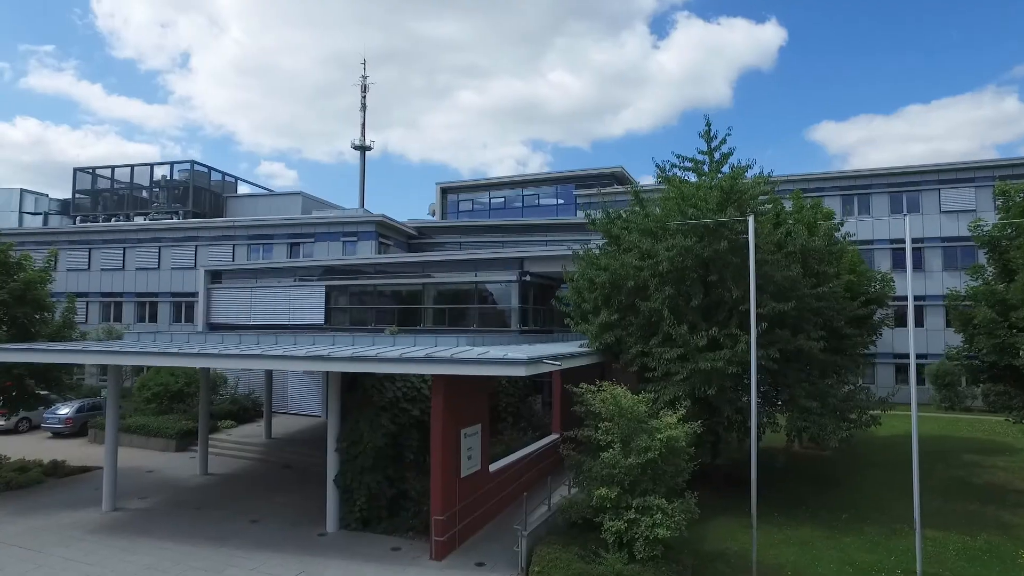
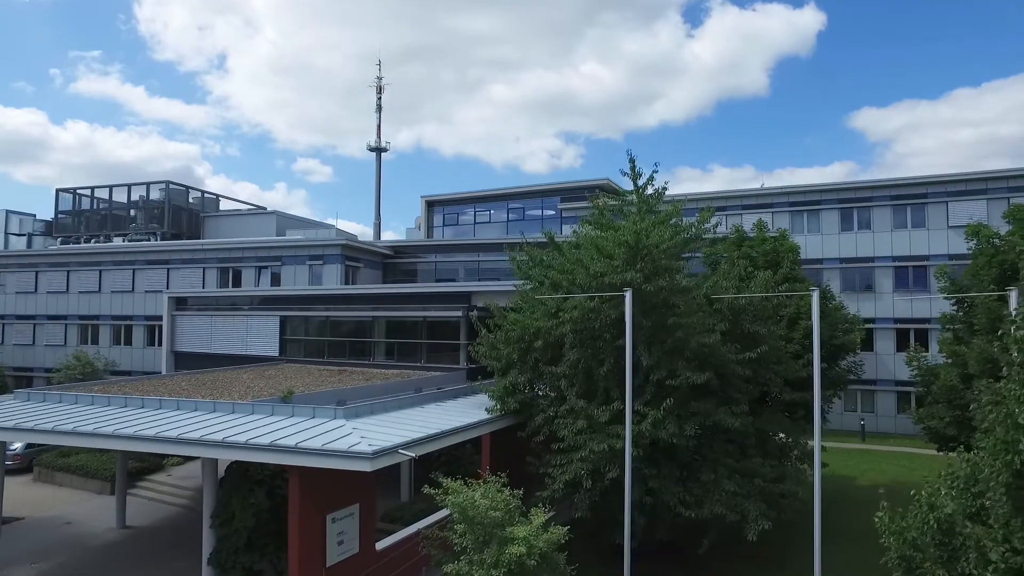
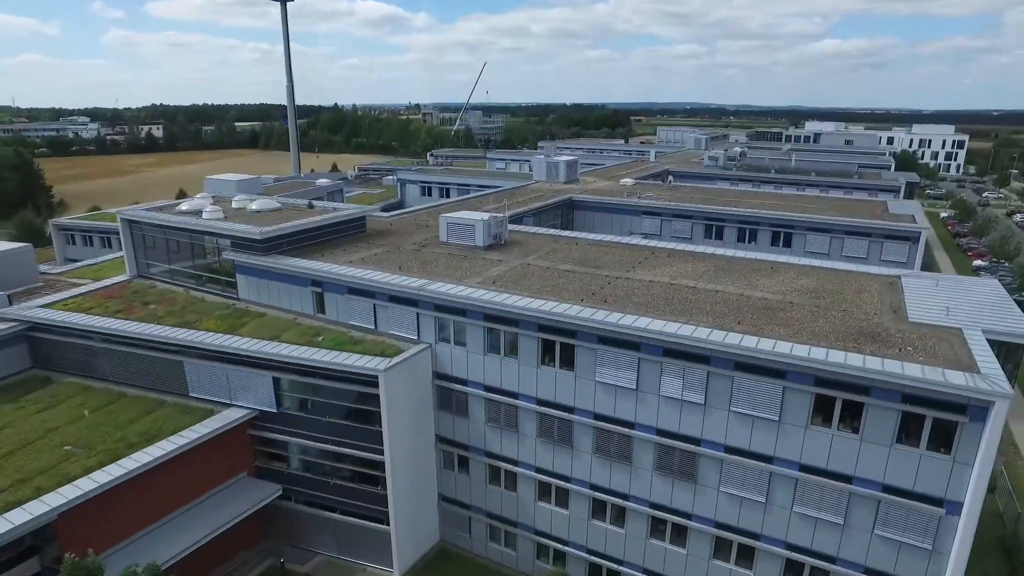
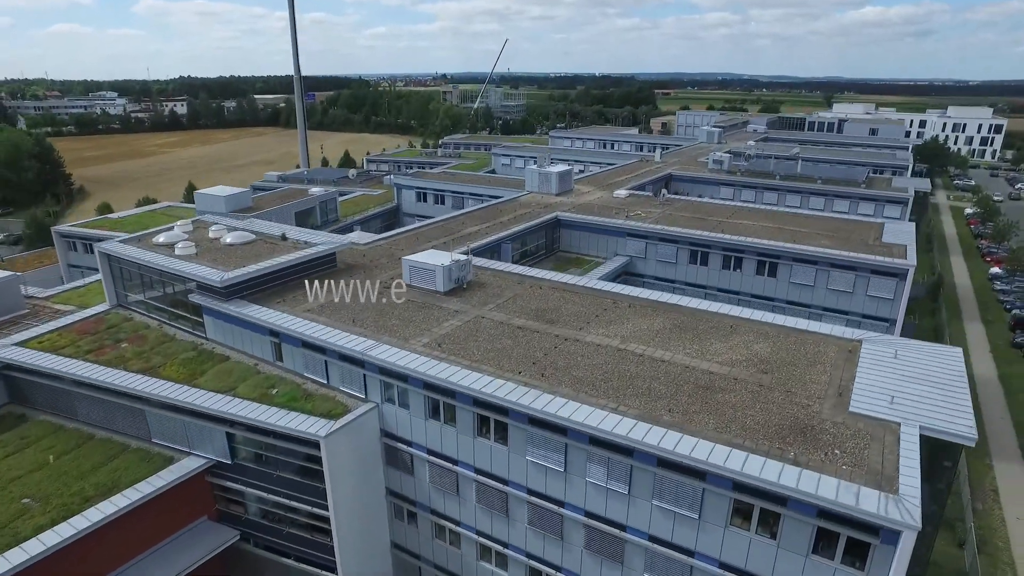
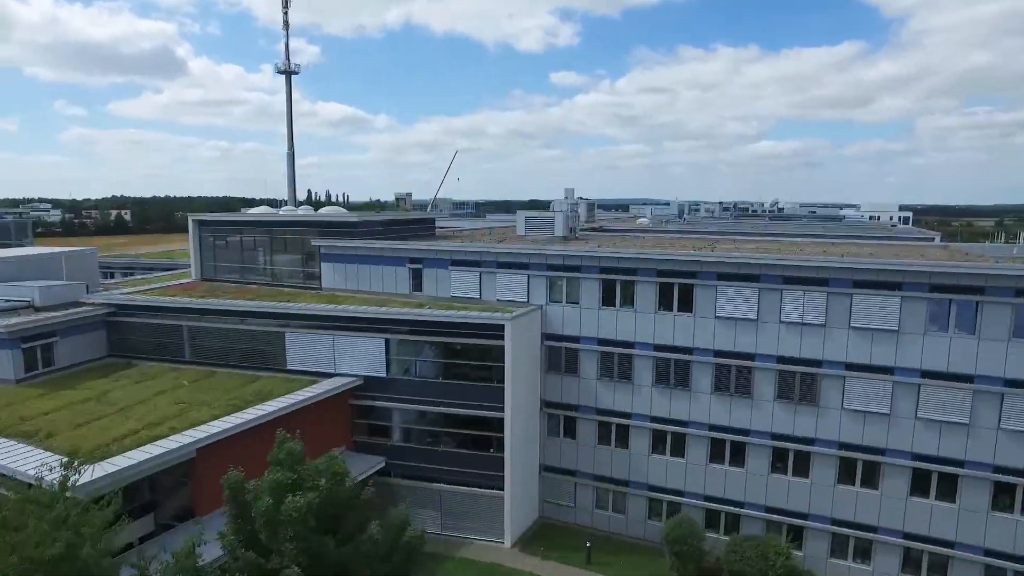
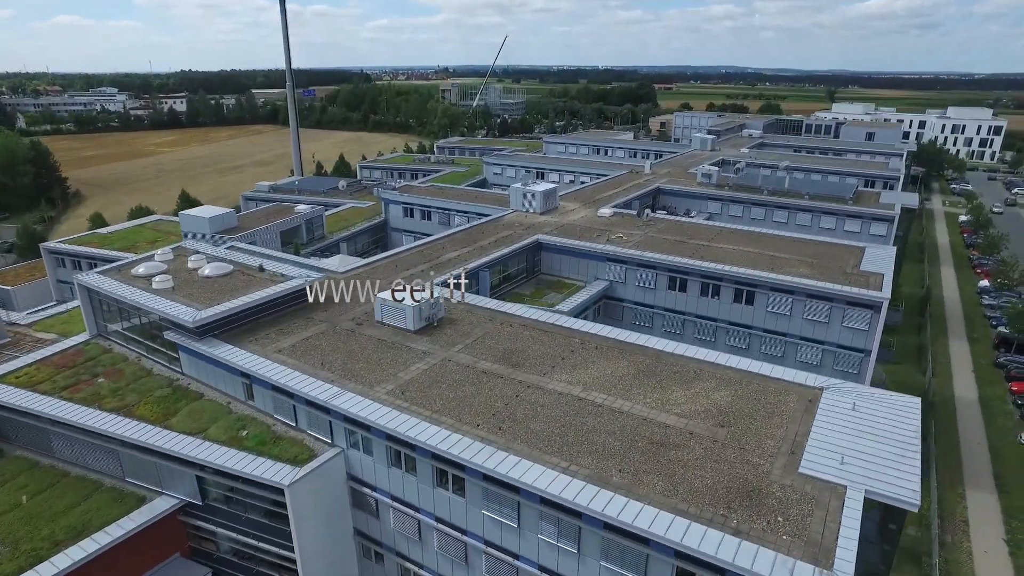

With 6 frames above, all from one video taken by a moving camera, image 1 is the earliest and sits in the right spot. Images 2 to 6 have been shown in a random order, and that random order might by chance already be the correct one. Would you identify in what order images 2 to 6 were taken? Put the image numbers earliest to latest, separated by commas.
2, 5, 3, 4, 6
